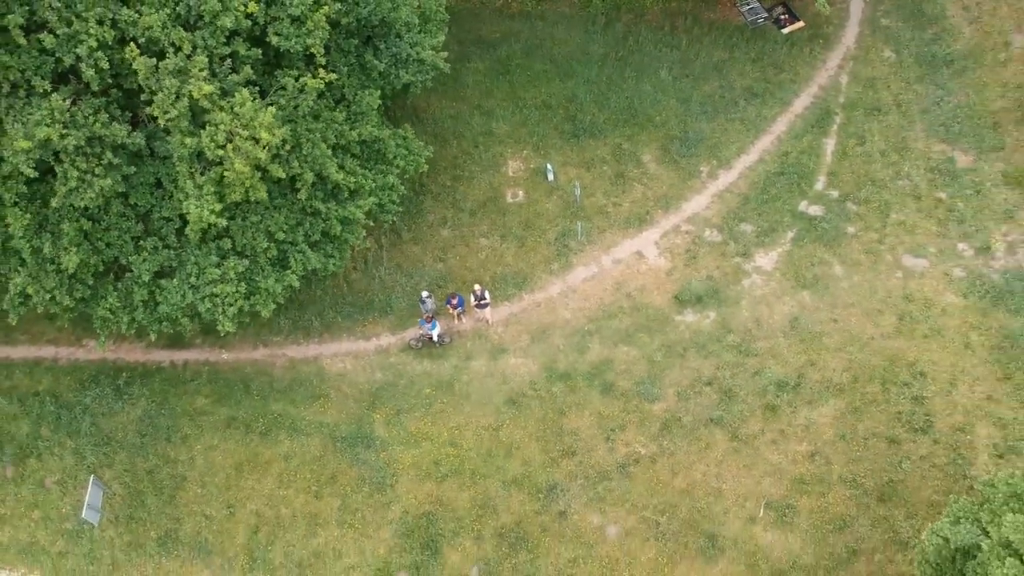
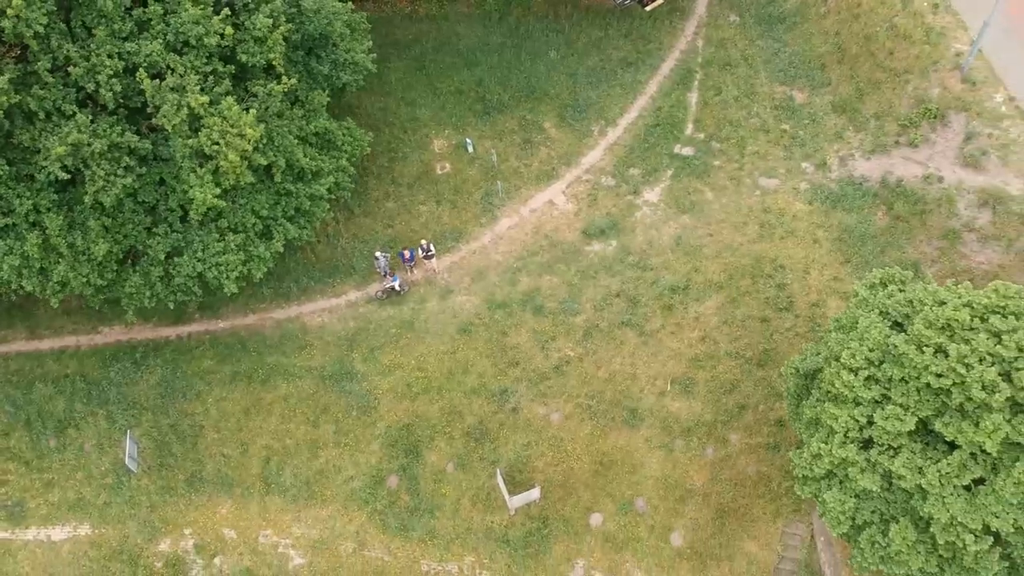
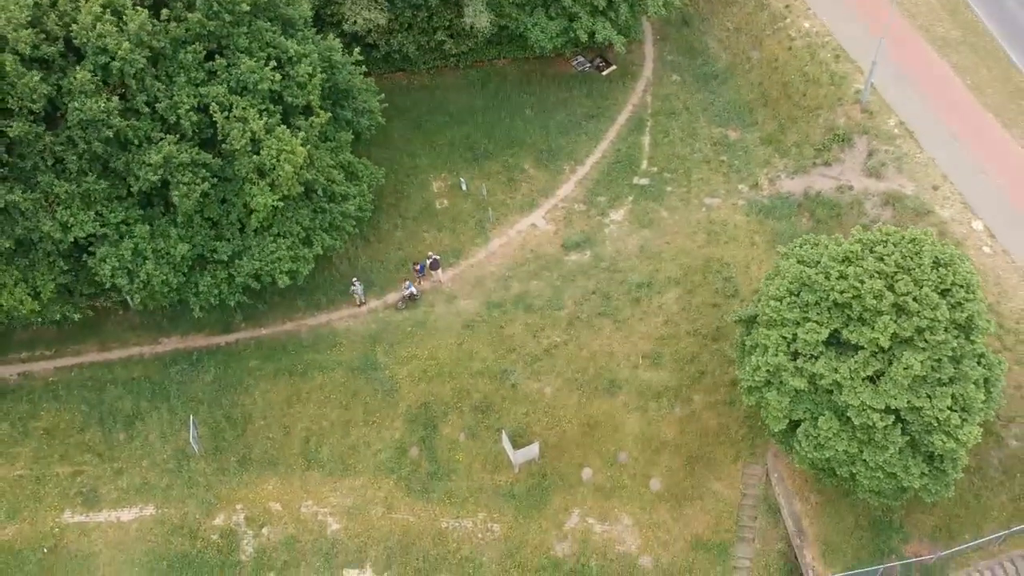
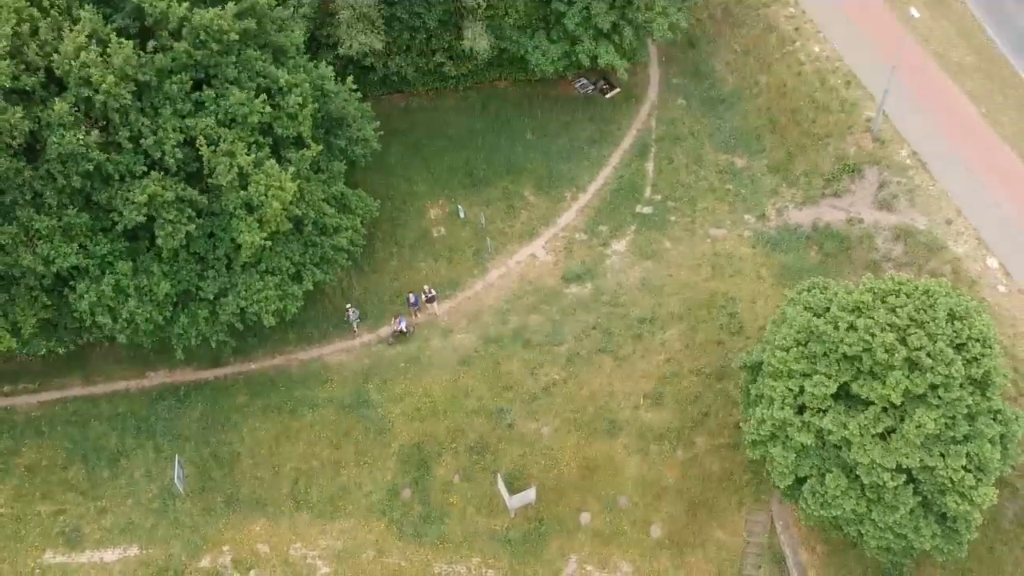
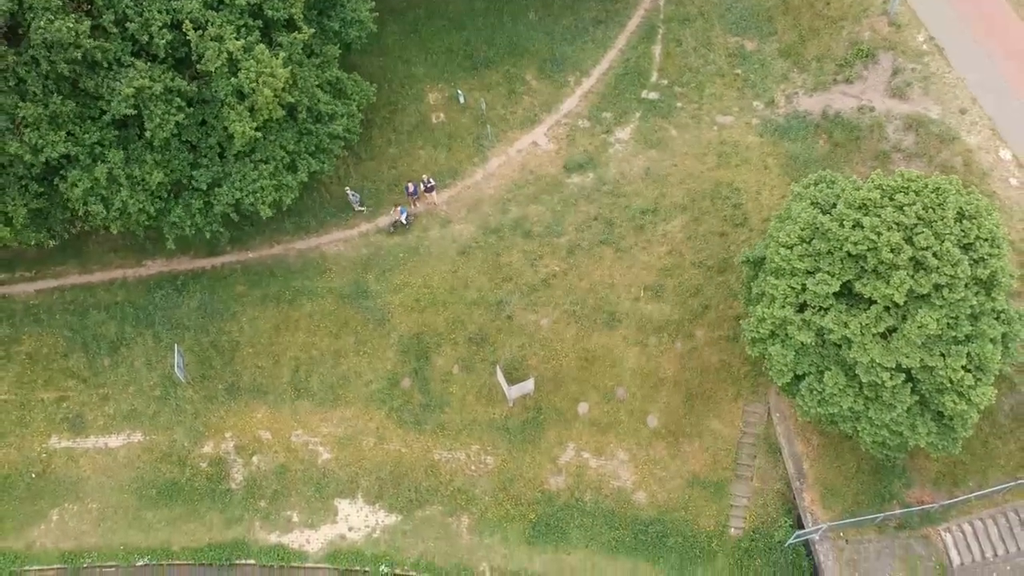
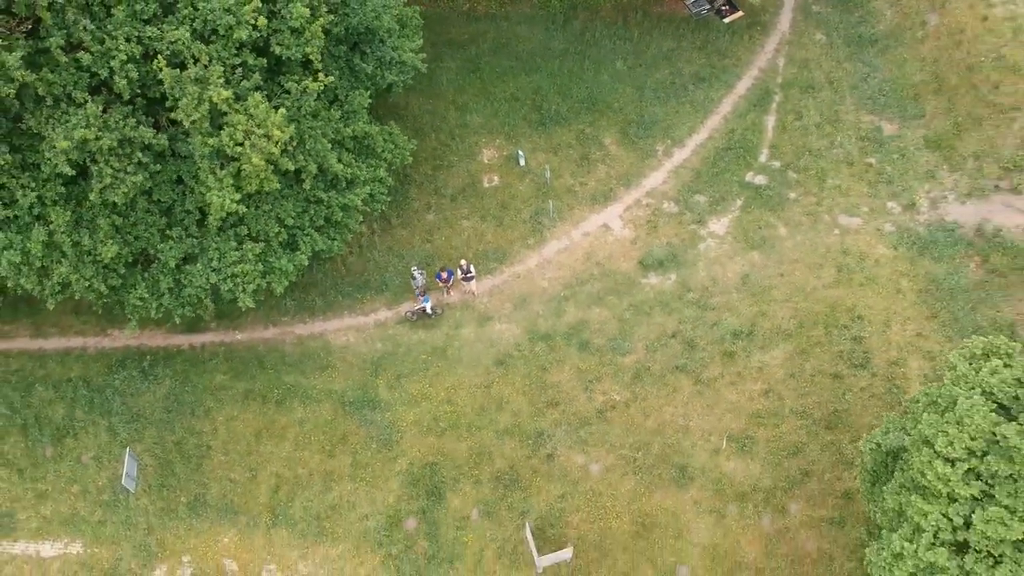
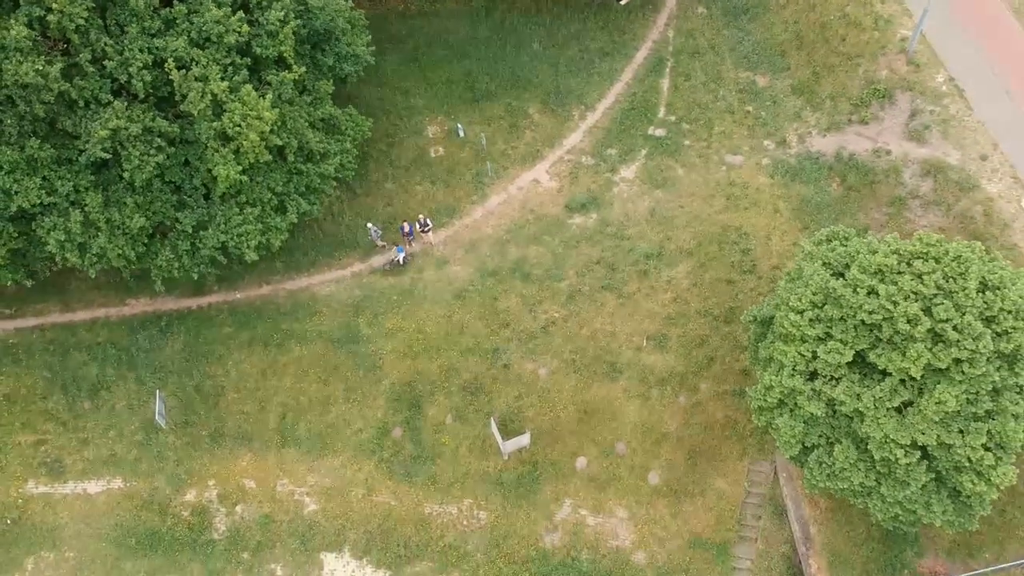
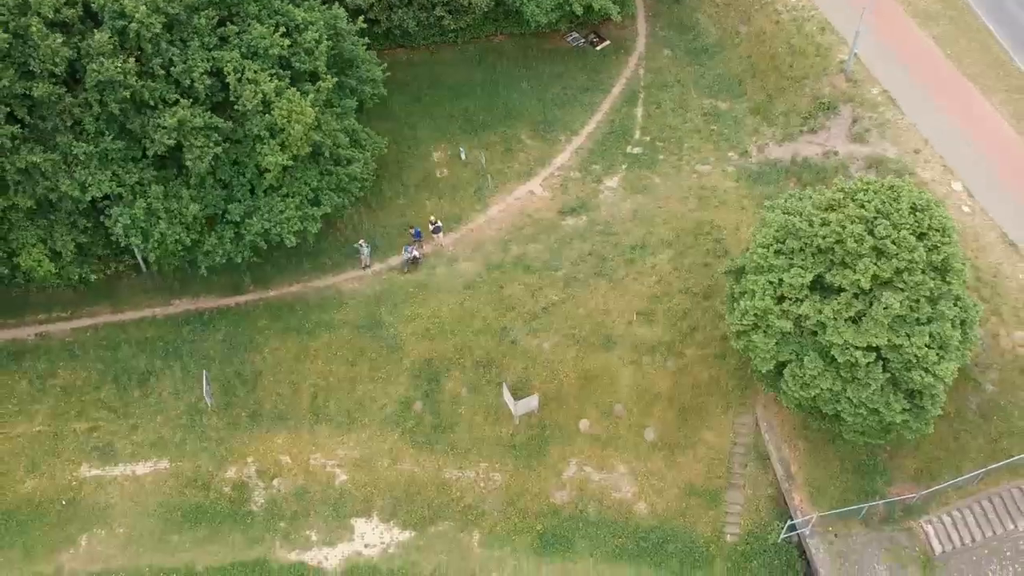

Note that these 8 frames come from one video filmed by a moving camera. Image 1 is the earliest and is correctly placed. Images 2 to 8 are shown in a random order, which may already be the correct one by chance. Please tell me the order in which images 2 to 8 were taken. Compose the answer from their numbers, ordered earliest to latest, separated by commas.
6, 2, 7, 5, 4, 3, 8
